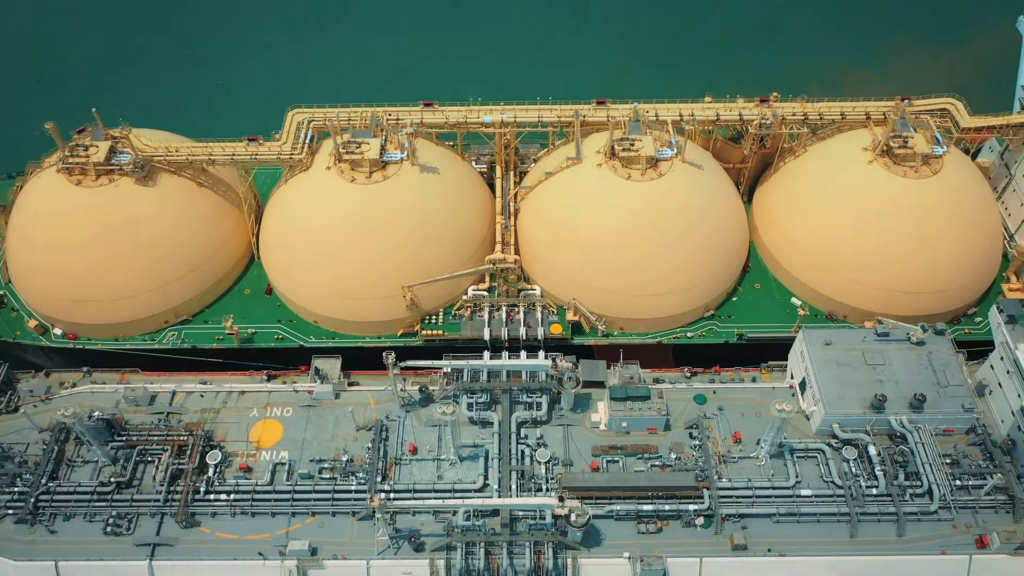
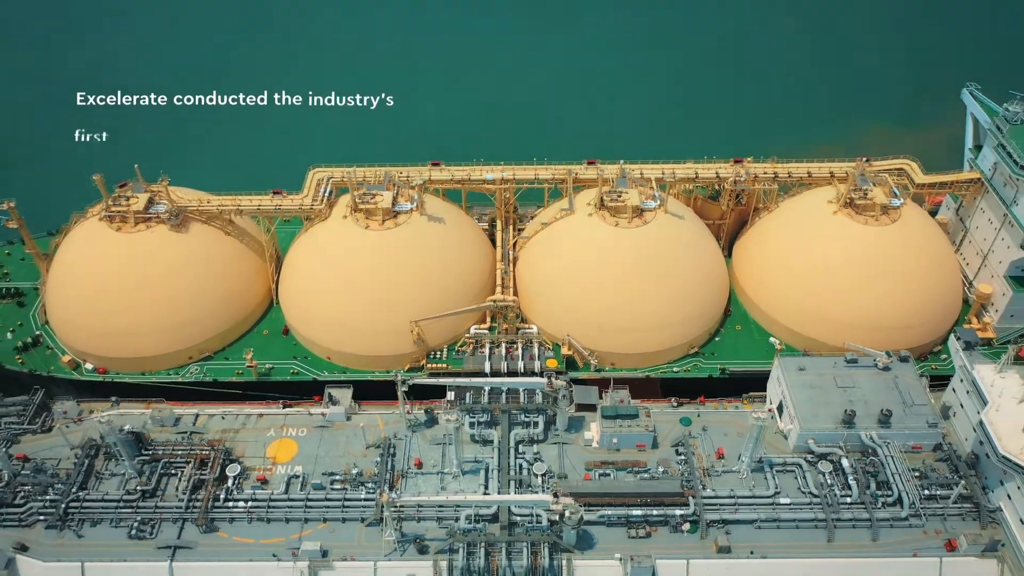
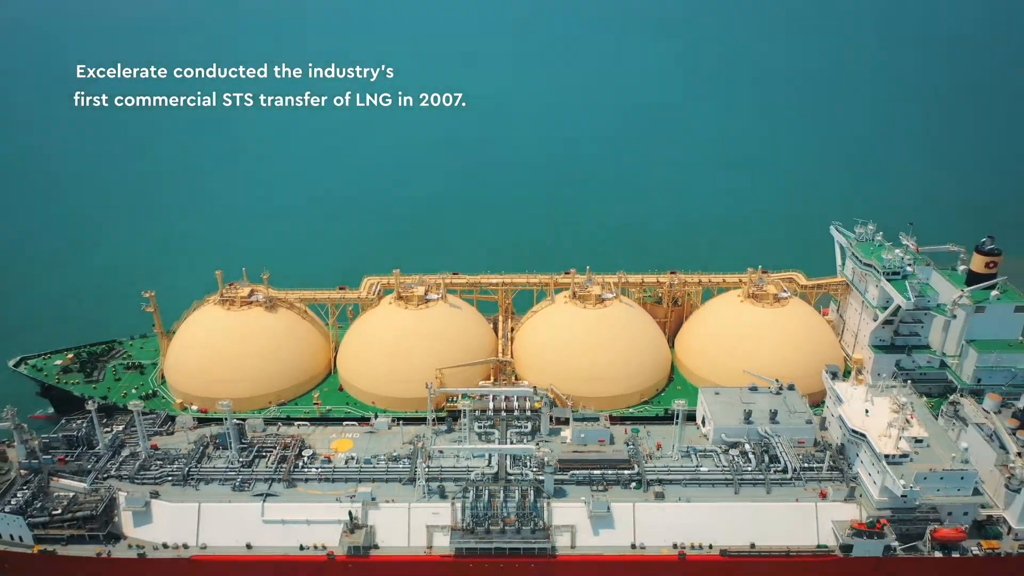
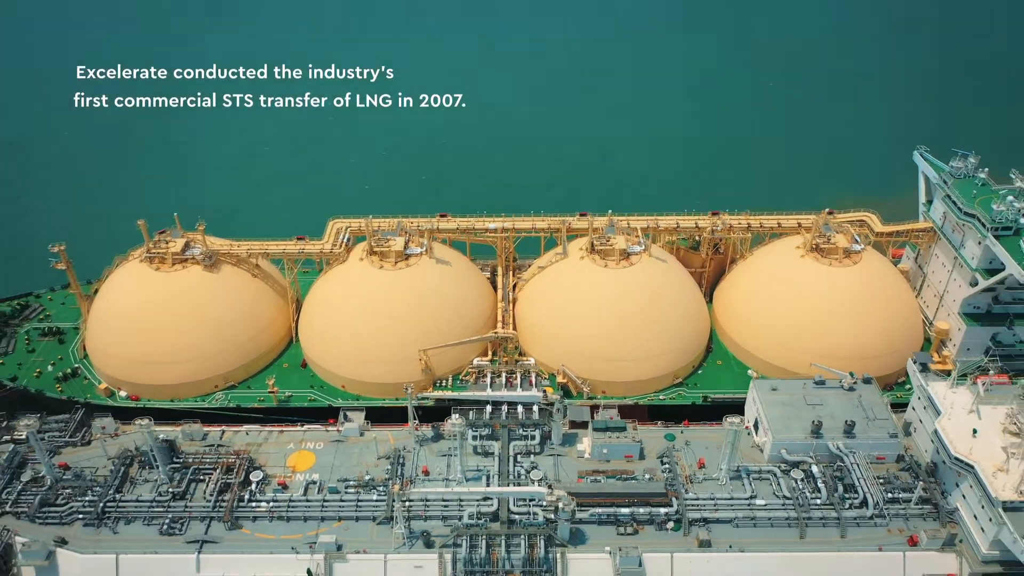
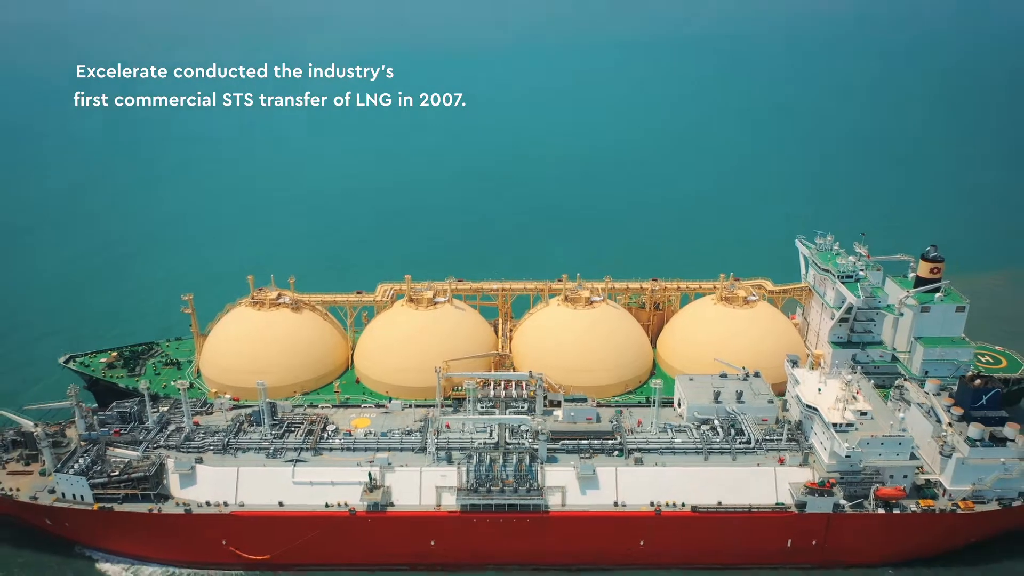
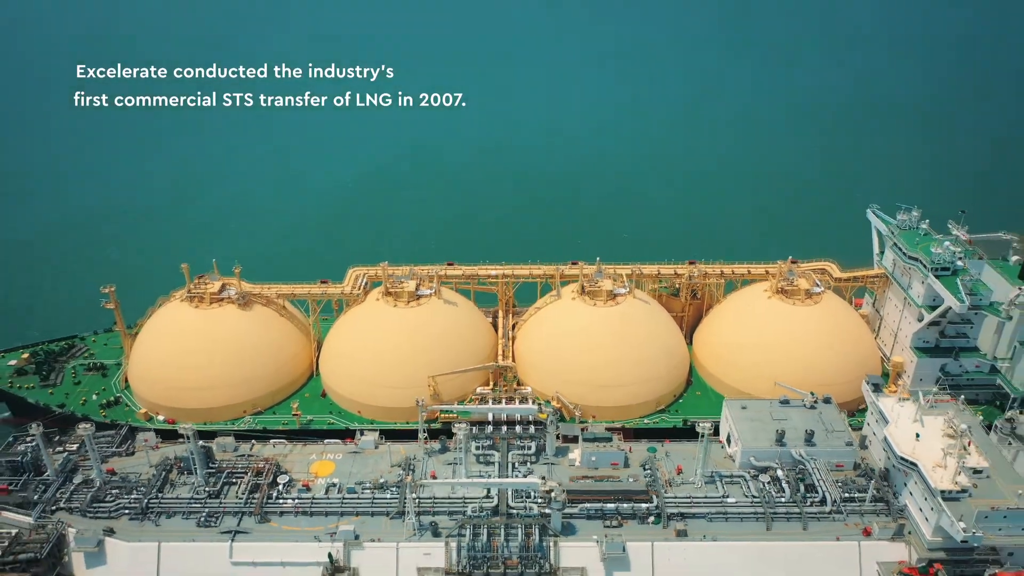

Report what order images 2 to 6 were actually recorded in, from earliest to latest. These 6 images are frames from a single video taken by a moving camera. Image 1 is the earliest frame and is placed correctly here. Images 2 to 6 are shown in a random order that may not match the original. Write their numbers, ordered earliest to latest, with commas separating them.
2, 4, 6, 3, 5
